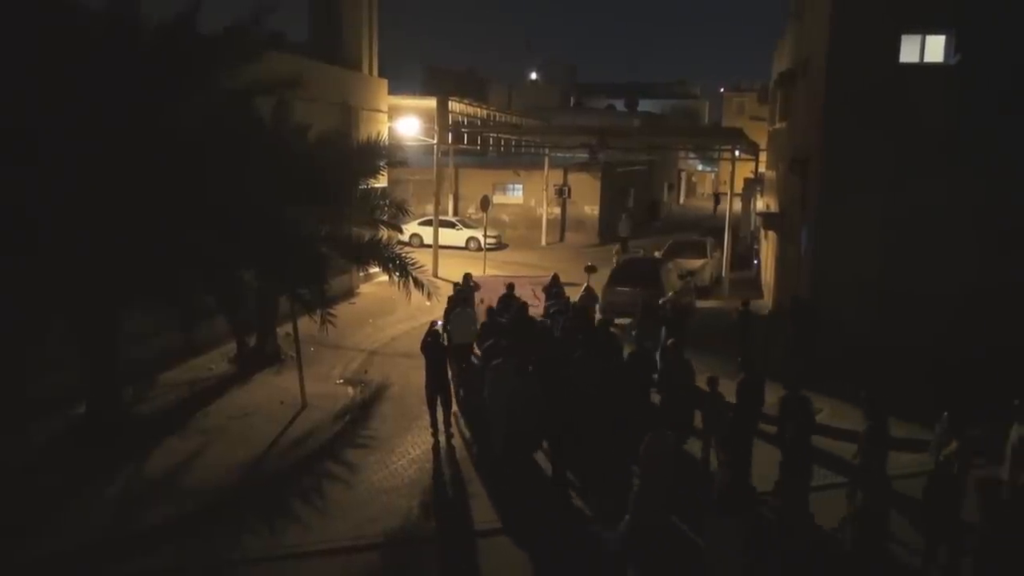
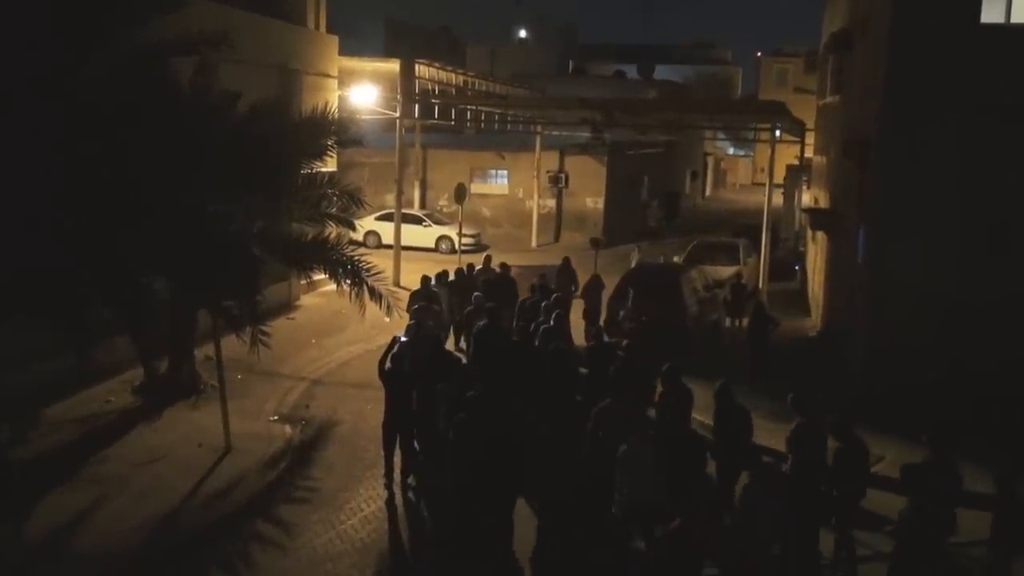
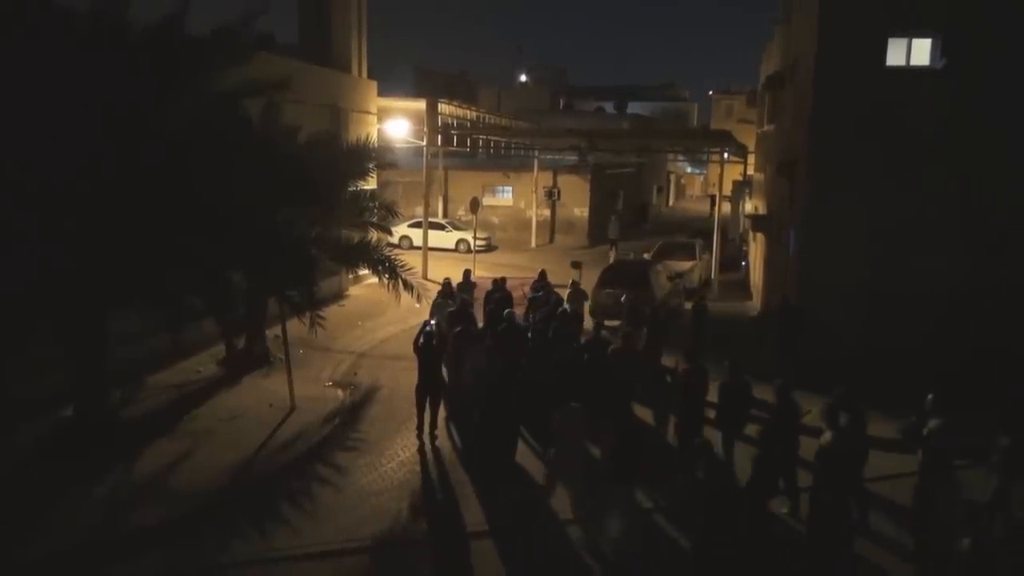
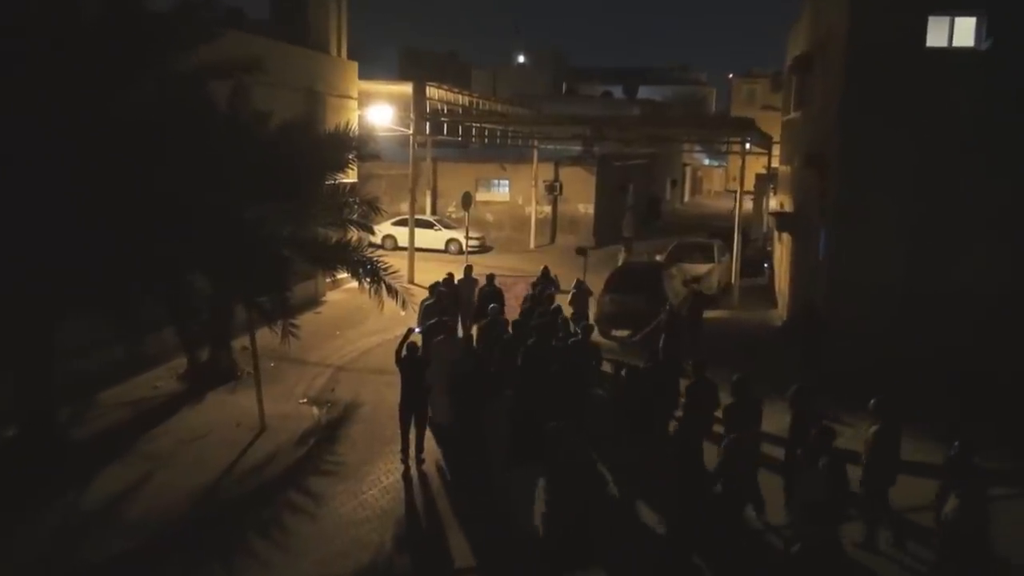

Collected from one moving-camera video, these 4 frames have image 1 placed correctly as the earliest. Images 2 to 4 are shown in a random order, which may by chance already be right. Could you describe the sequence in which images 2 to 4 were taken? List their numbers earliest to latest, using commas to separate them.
3, 4, 2
